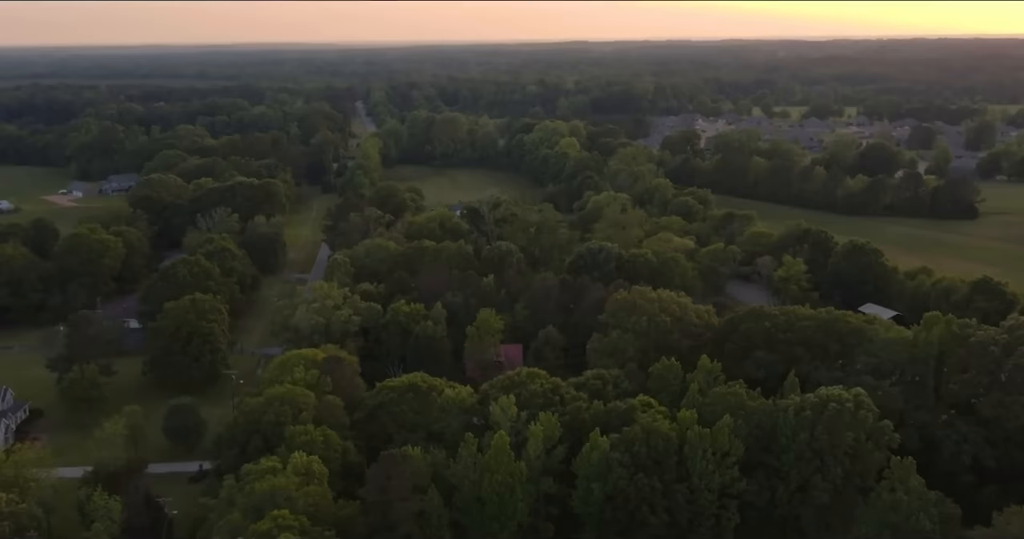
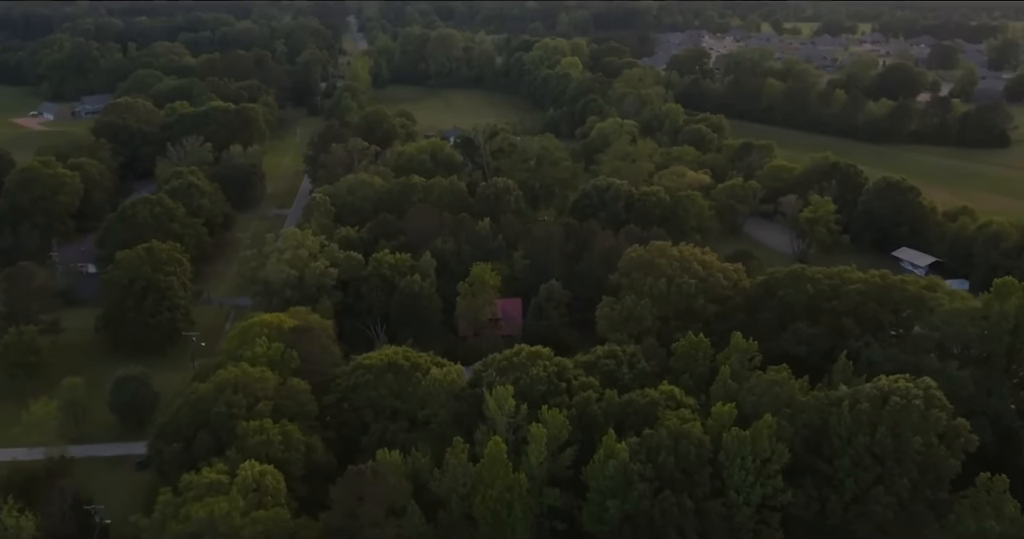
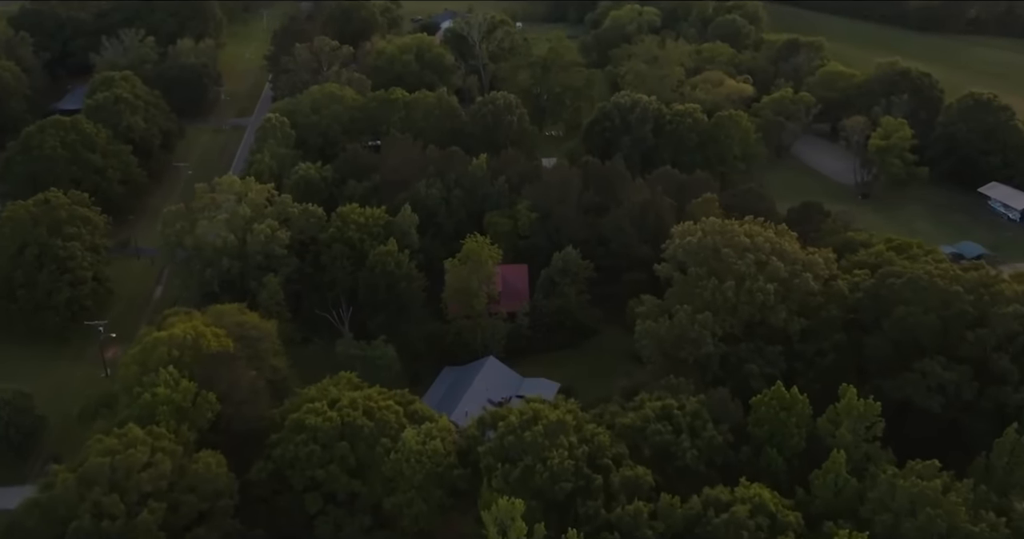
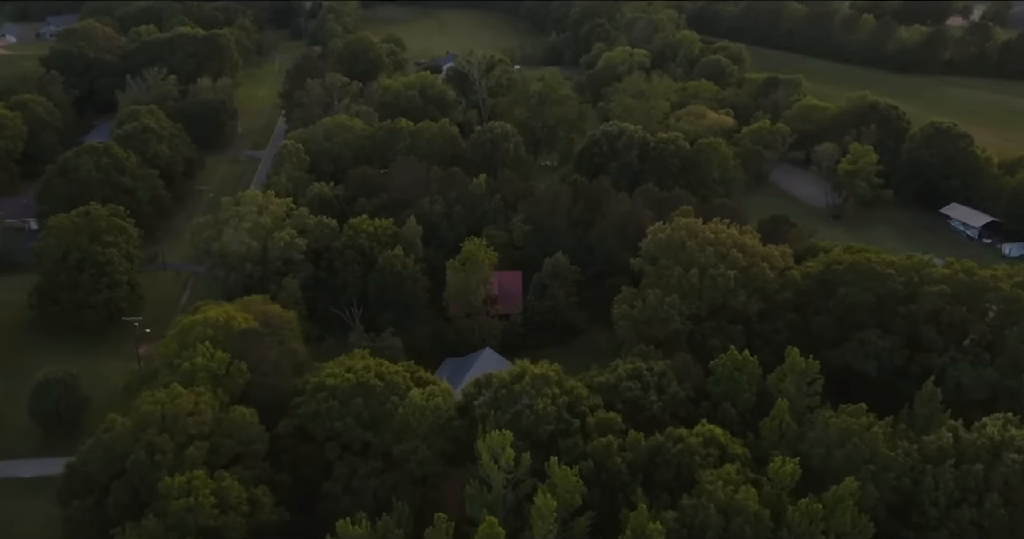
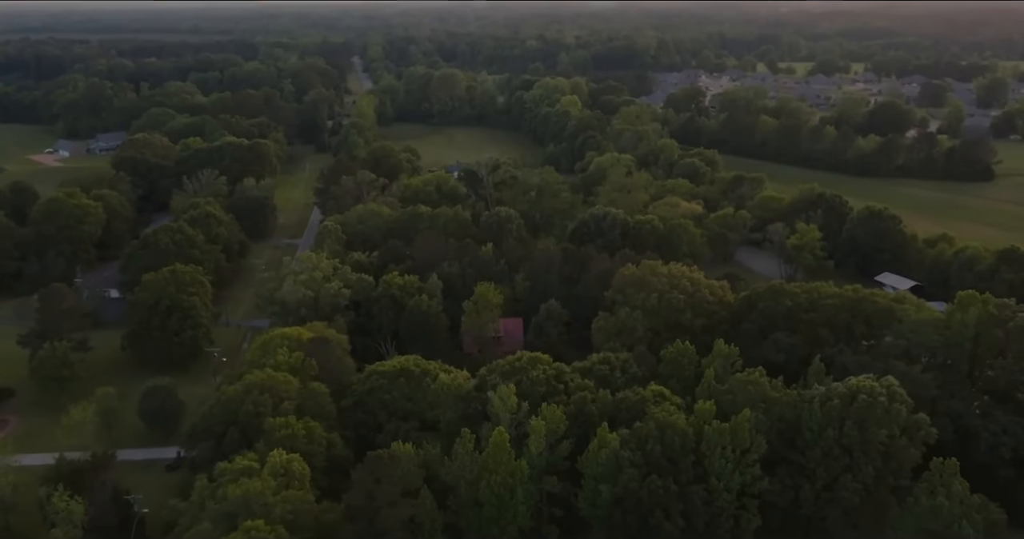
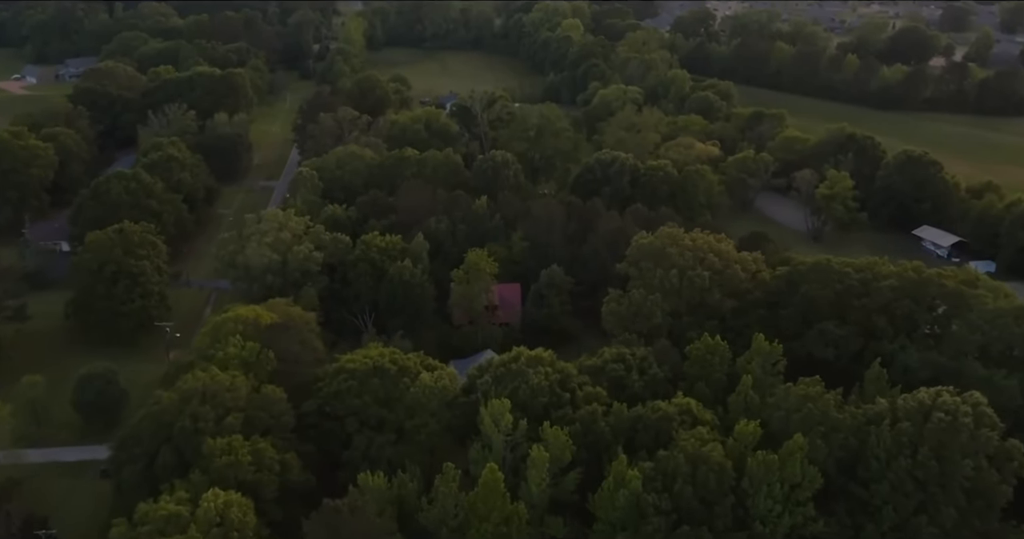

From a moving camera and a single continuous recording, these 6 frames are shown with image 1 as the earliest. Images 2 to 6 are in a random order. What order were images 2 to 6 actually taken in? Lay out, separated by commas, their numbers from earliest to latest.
5, 2, 6, 4, 3
